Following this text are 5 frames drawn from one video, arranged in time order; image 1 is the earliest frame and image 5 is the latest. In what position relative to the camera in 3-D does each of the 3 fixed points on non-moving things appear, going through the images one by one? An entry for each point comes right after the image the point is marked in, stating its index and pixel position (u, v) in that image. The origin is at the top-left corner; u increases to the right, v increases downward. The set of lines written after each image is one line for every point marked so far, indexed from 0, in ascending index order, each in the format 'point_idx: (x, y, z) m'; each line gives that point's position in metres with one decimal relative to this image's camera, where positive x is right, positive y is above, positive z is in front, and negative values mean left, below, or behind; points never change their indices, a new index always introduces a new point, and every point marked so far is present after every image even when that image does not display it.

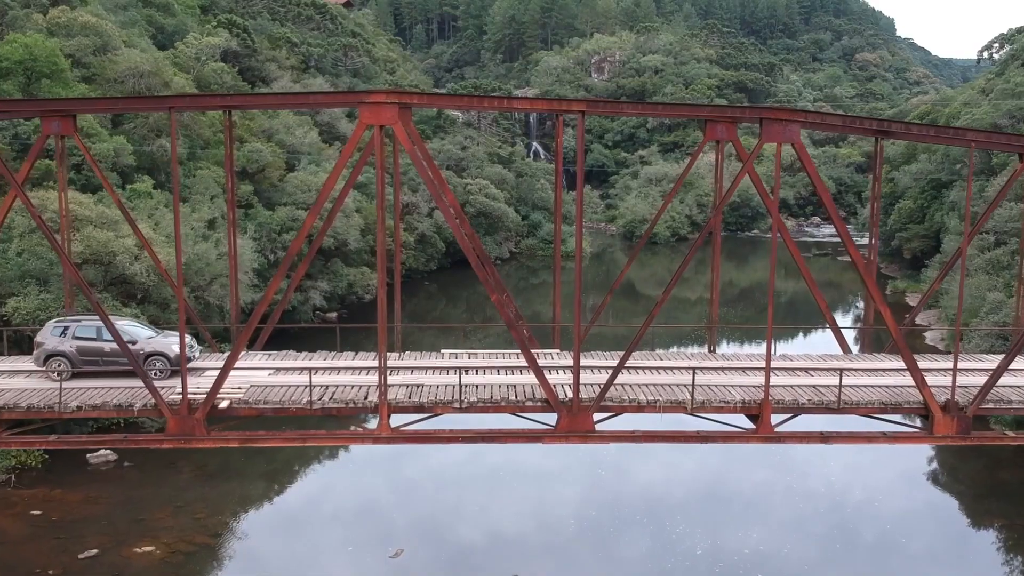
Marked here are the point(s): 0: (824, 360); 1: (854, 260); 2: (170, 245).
0: (+3.5, -0.8, +8.8) m
1: (+3.4, +0.3, +7.7) m
2: (-7.5, +0.9, +17.6) m
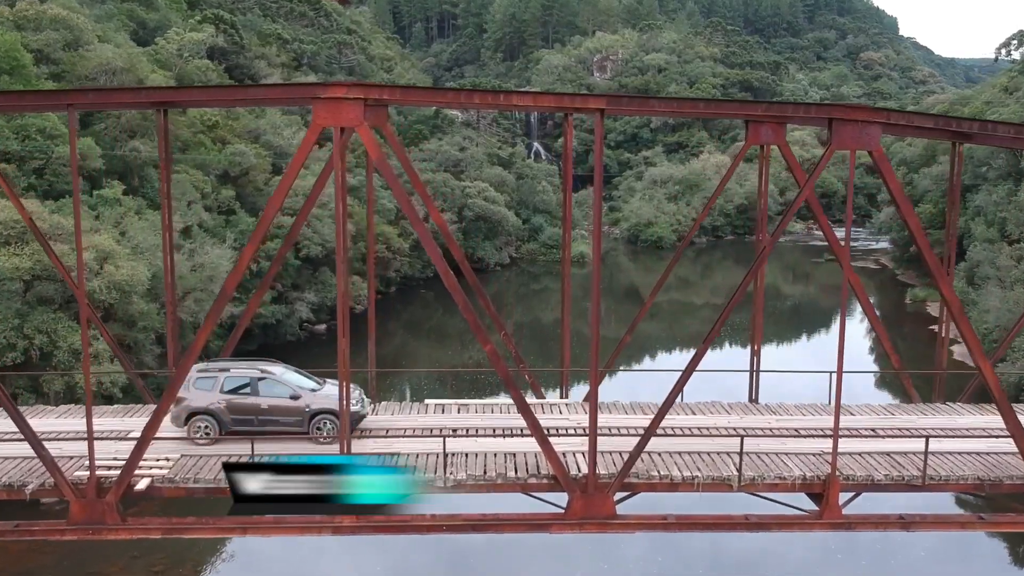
0: (+3.4, -1.2, +7.2) m
1: (+3.4, -0.1, +6.2) m
2: (-7.6, +0.6, +16.0) m
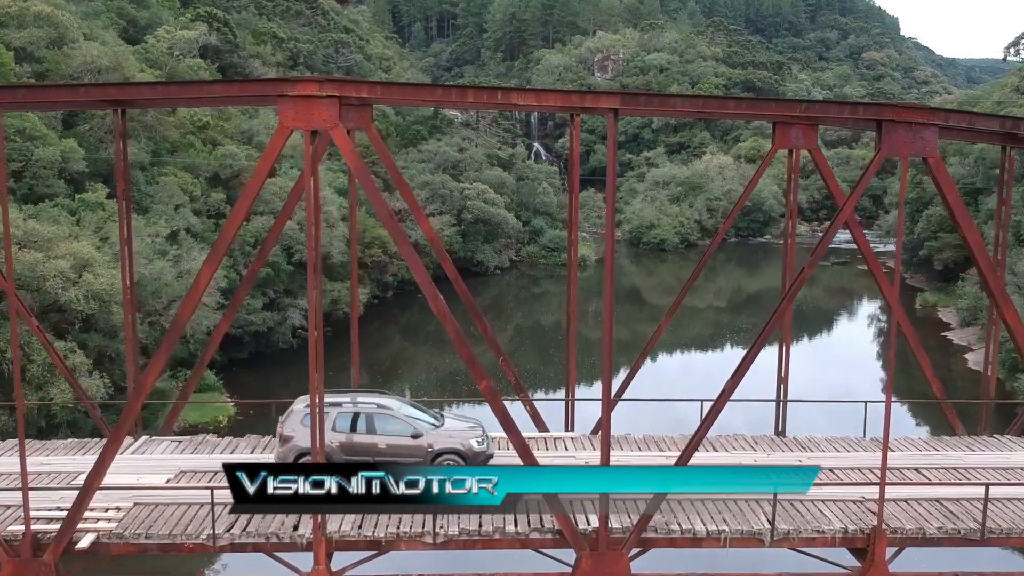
0: (+3.4, -1.3, +6.5) m
1: (+3.4, -0.2, +5.4) m
2: (-7.6, +0.4, +15.3) m
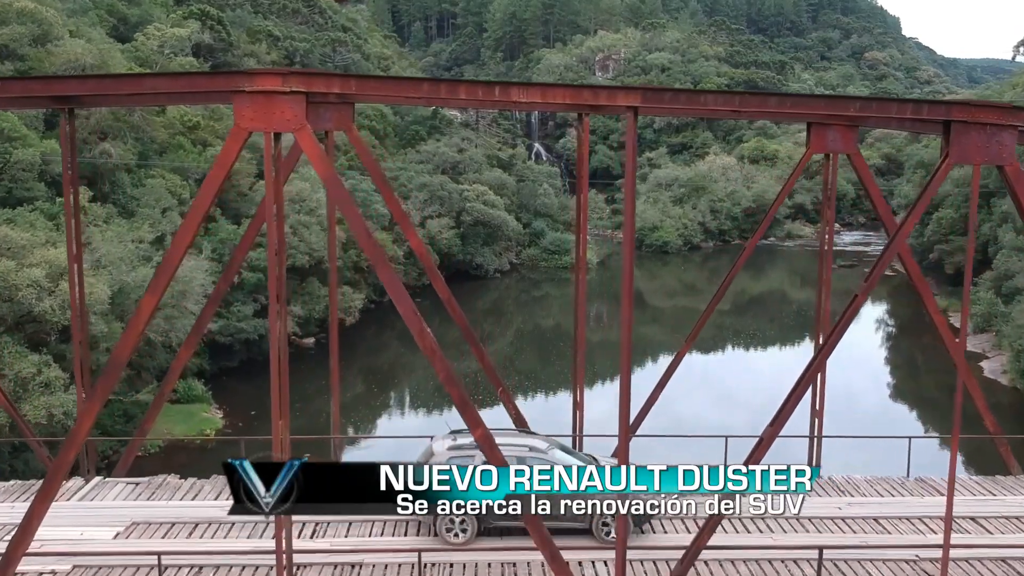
0: (+3.4, -1.5, +5.8) m
1: (+3.4, -0.4, +4.7) m
2: (-7.6, +0.3, +14.5) m
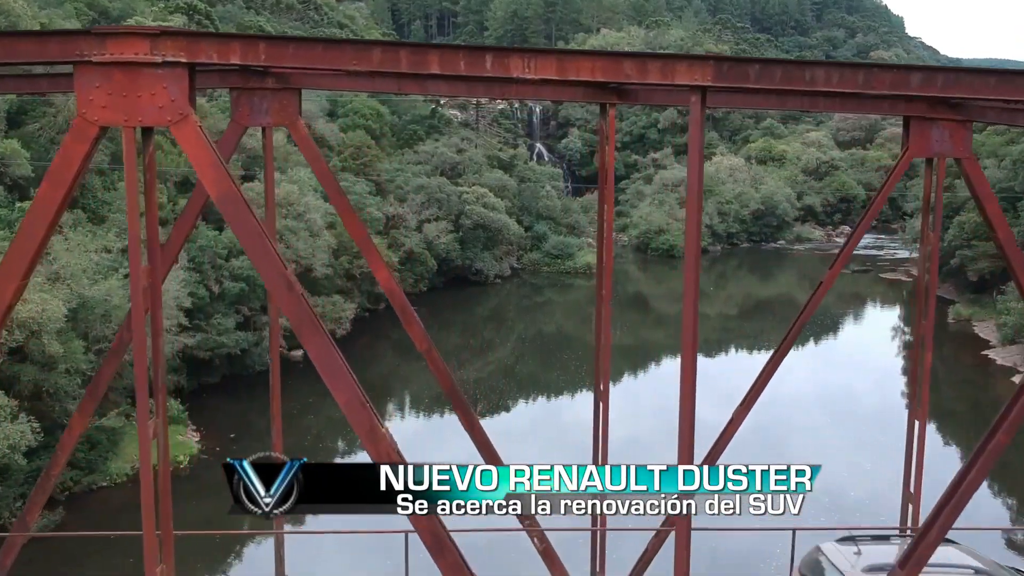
0: (+3.4, -1.7, +4.4) m
1: (+3.4, -0.6, +3.3) m
2: (-7.5, 0.0, +13.1) m
